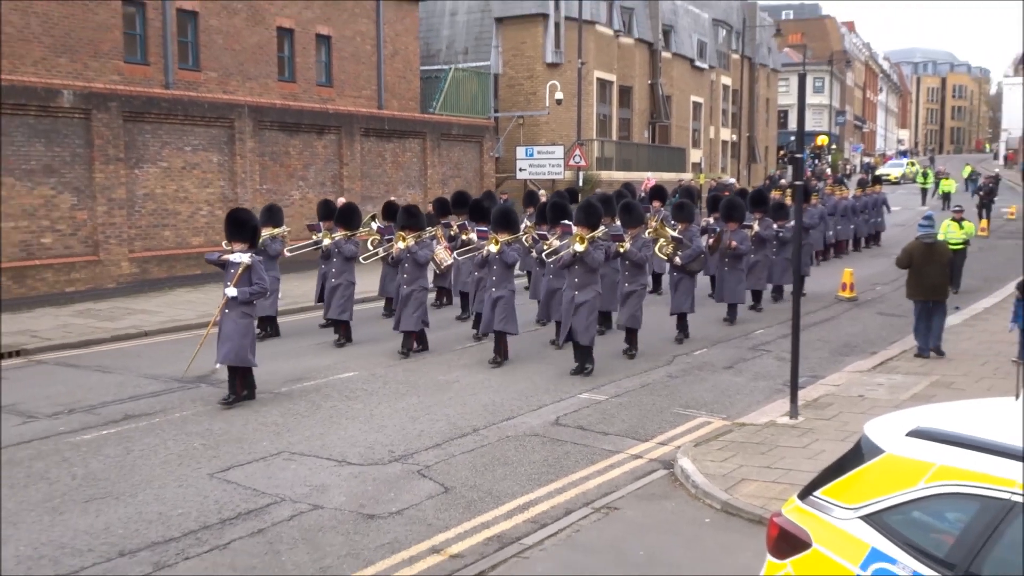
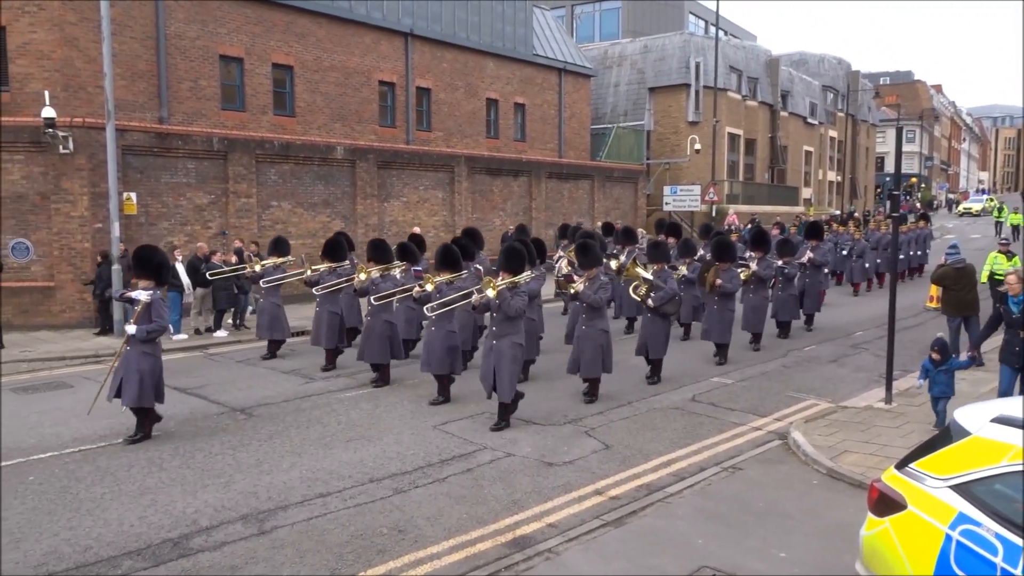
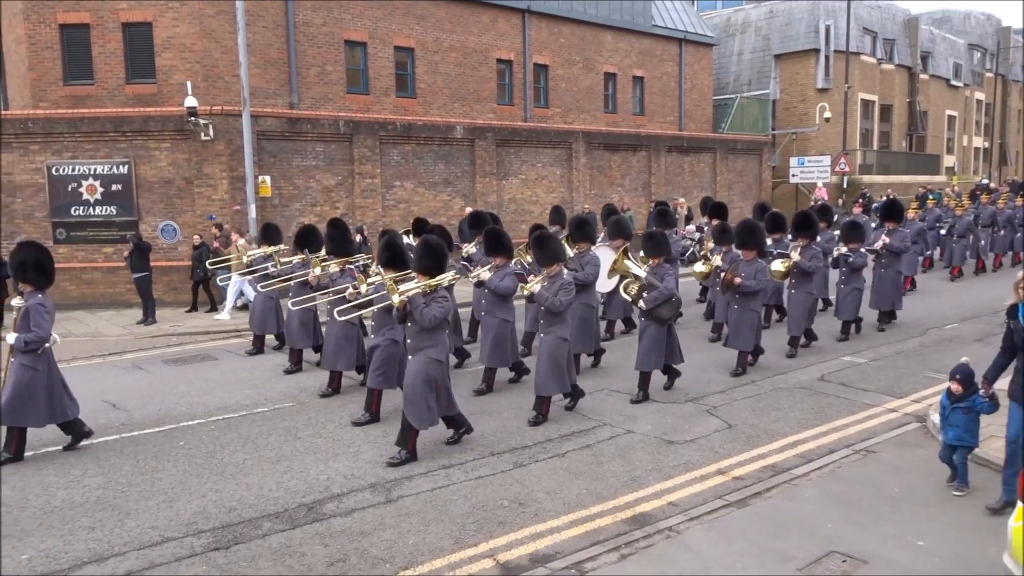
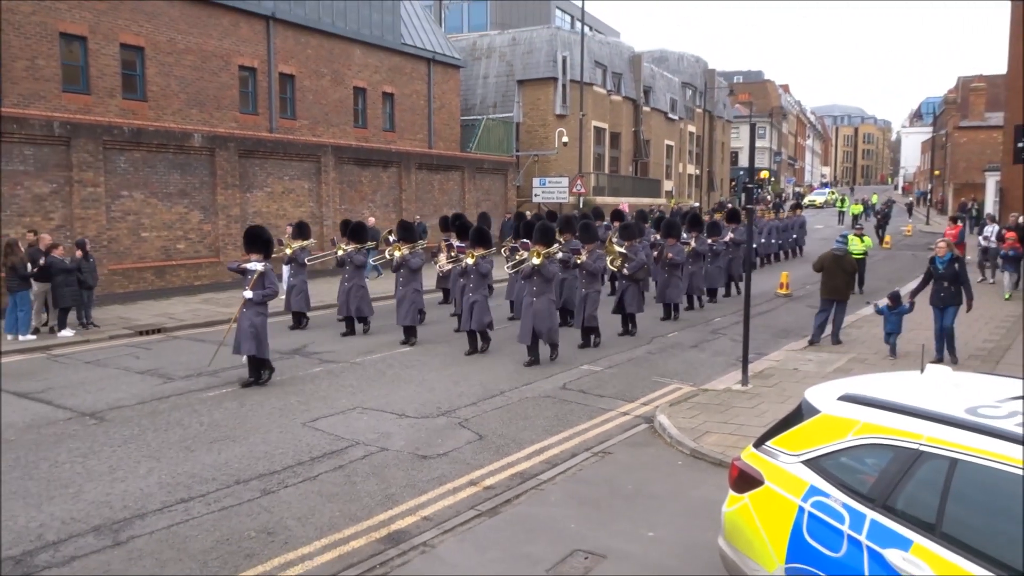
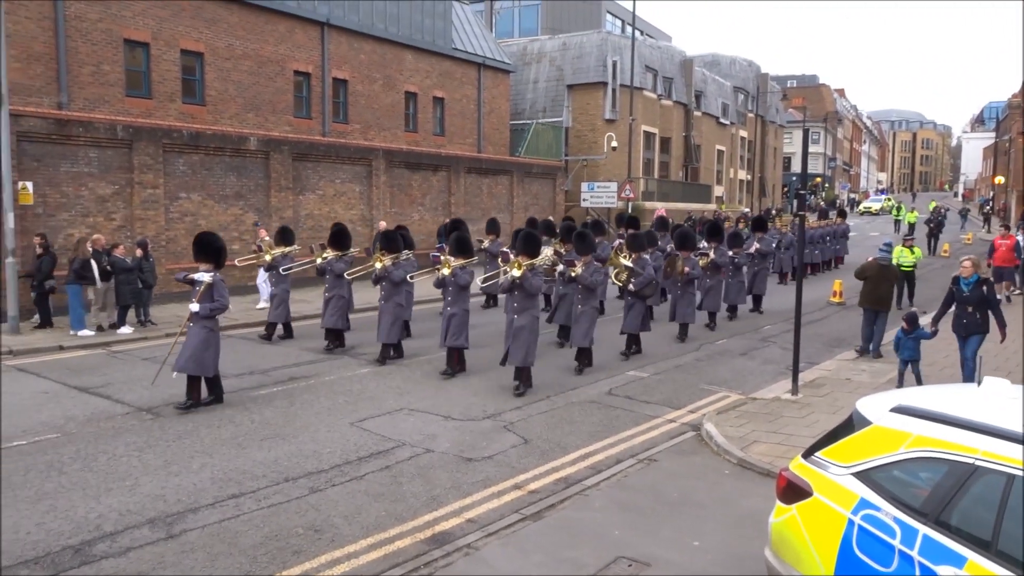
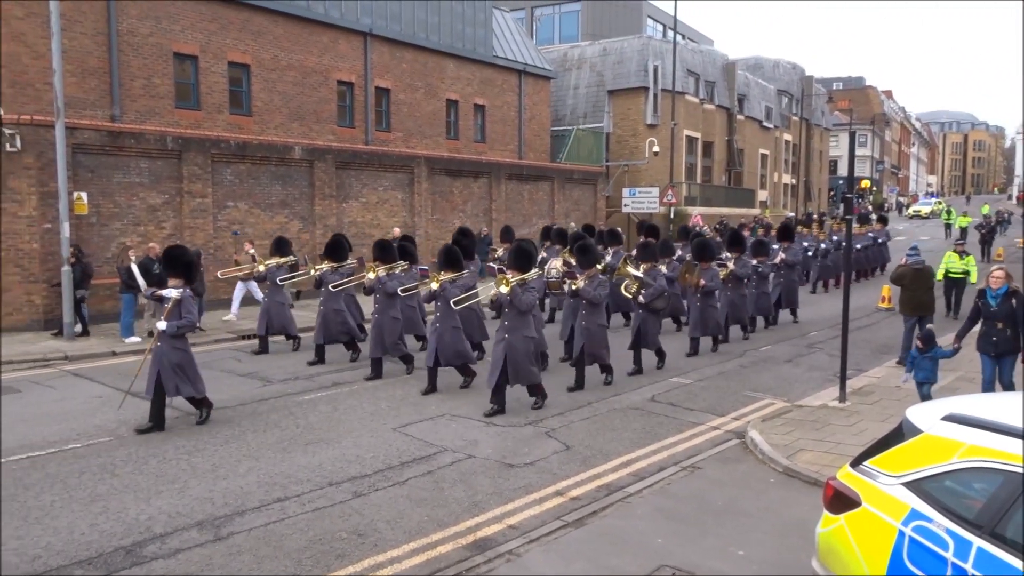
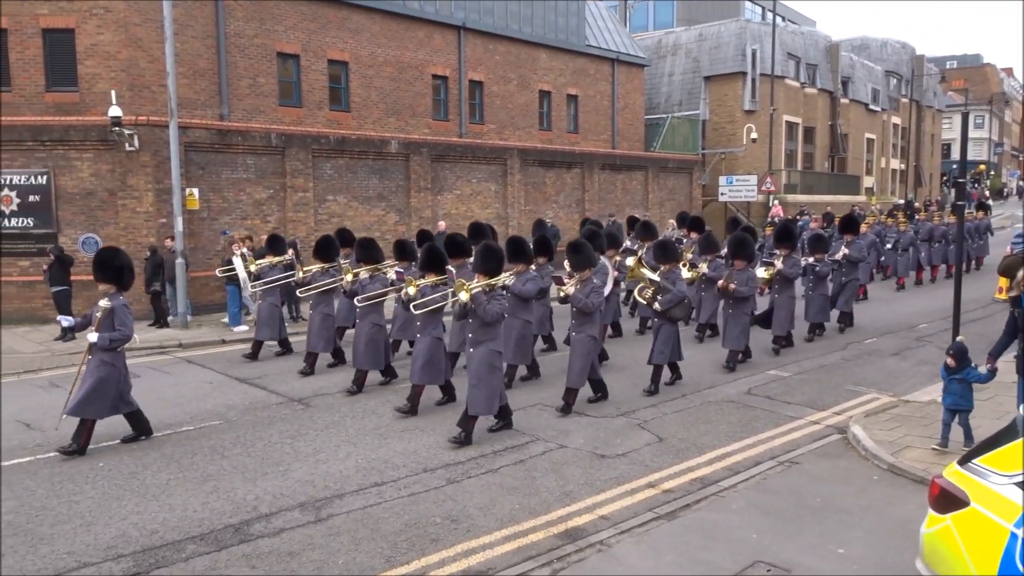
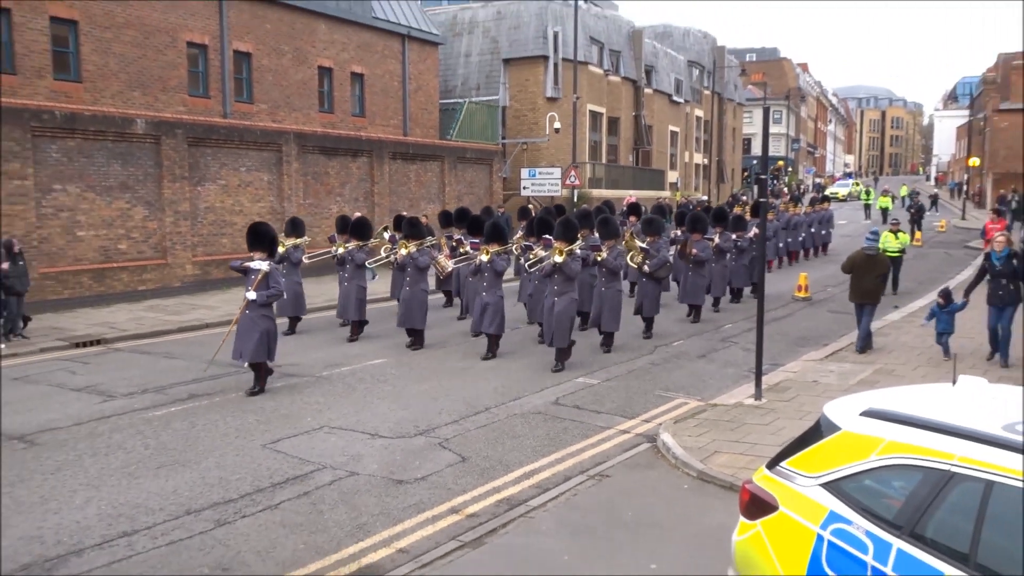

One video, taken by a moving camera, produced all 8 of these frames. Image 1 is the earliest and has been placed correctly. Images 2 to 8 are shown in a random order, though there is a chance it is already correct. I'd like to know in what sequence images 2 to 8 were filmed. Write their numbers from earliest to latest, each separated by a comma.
8, 4, 5, 6, 2, 7, 3
